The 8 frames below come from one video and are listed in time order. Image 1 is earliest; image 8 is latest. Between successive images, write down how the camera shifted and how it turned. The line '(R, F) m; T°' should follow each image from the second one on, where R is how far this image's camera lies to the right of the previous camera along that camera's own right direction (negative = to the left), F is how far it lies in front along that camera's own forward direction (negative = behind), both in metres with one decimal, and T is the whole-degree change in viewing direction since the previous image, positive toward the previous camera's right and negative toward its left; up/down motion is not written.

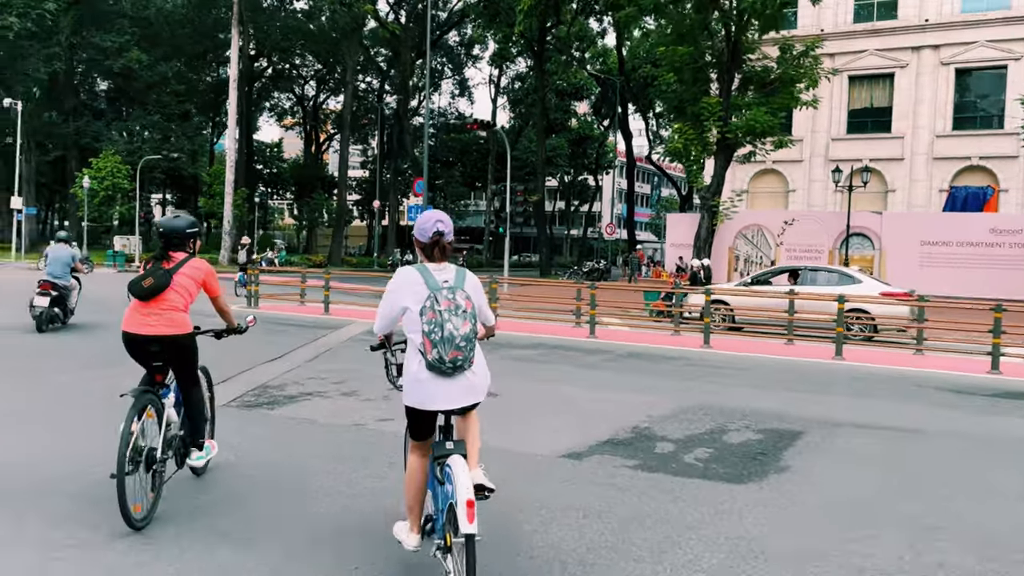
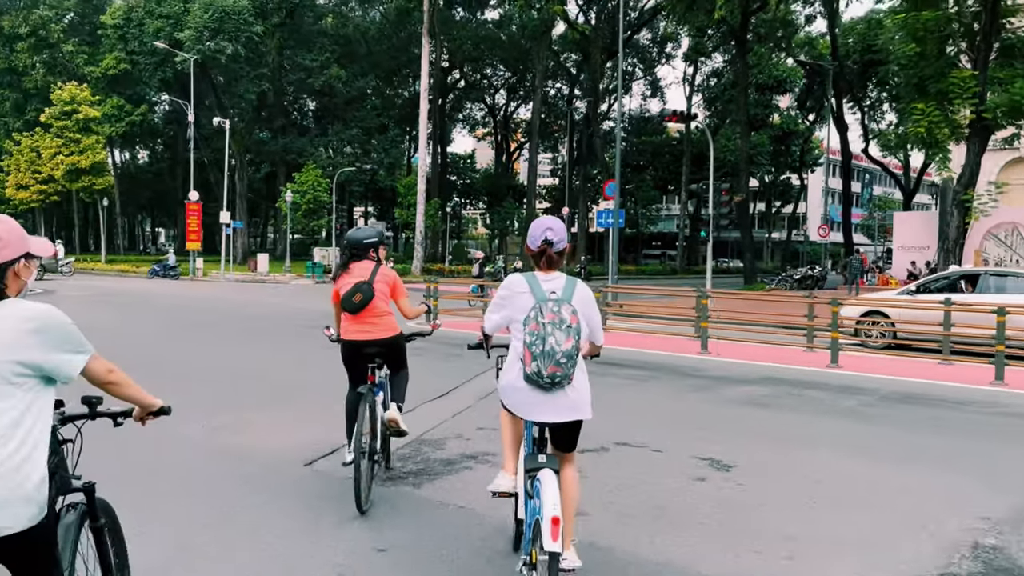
(-0.2, +1.6) m; -13°
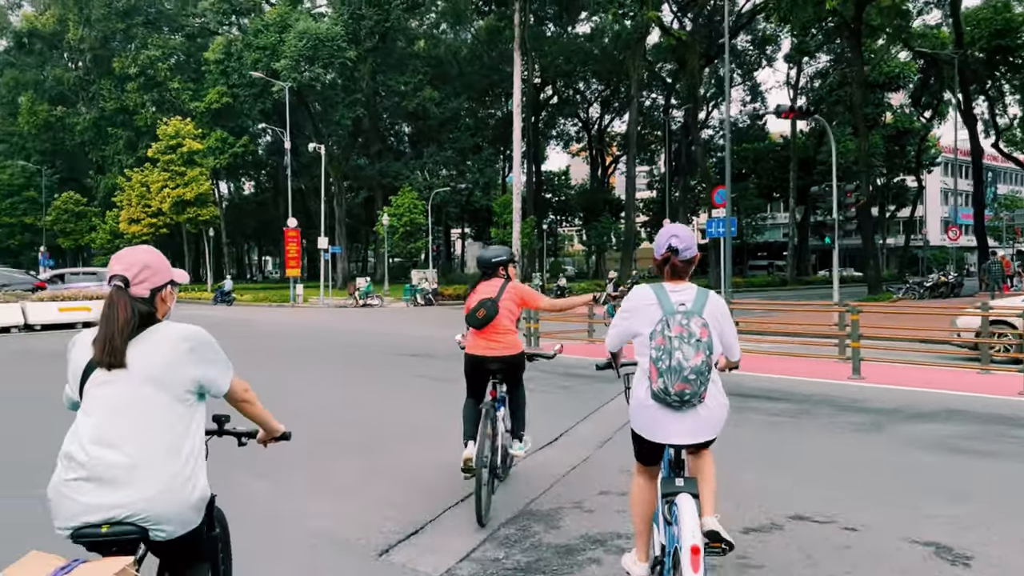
(-0.1, +1.0) m; -7°
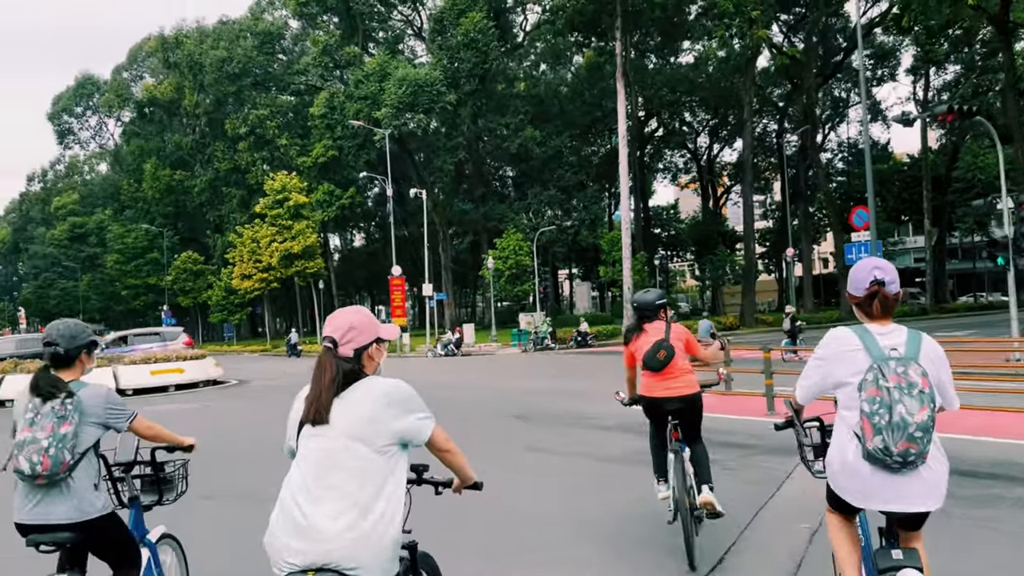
(-0.1, +1.5) m; -7°
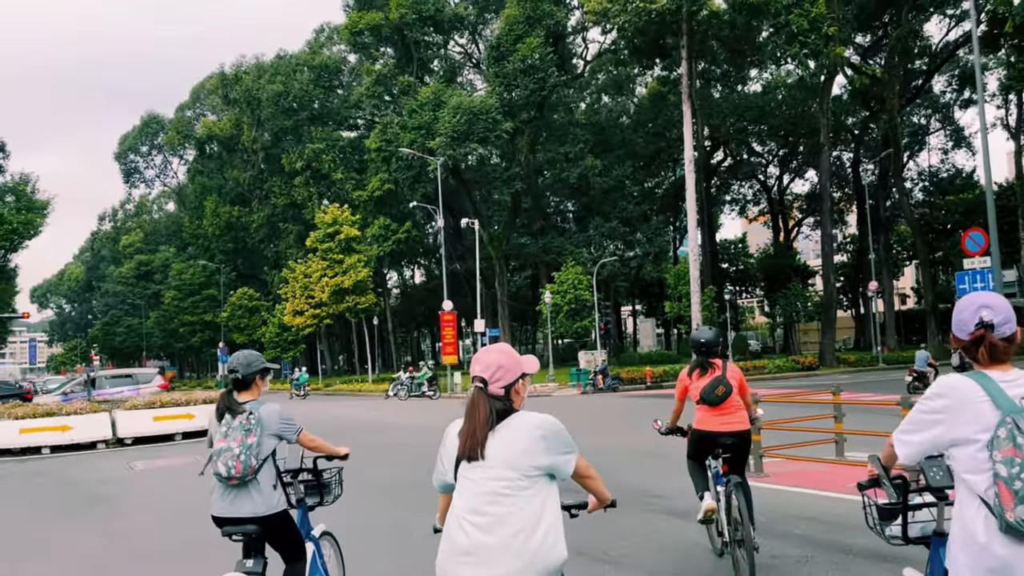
(+0.1, +1.9) m; -4°
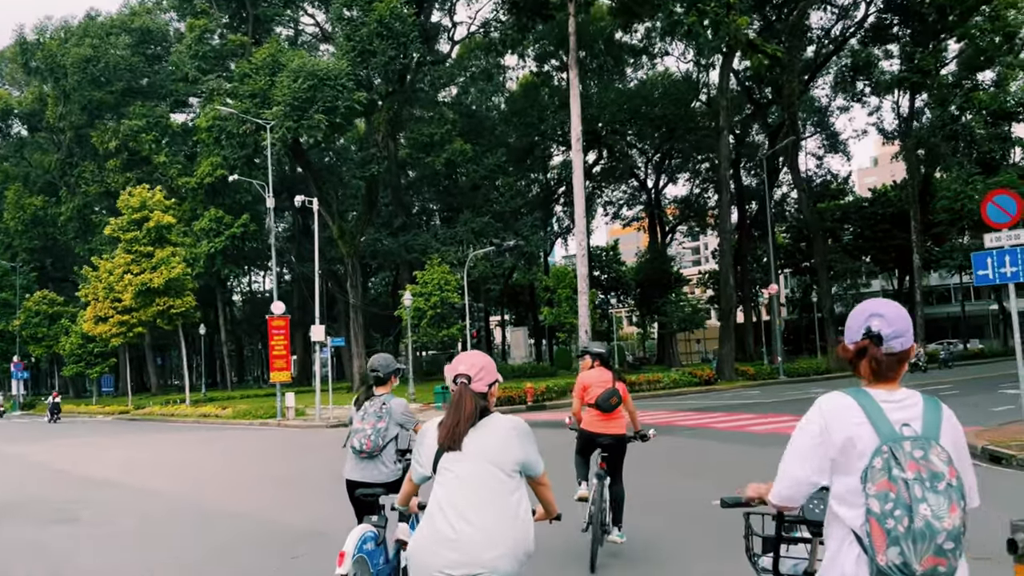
(+0.3, +5.1) m; +9°
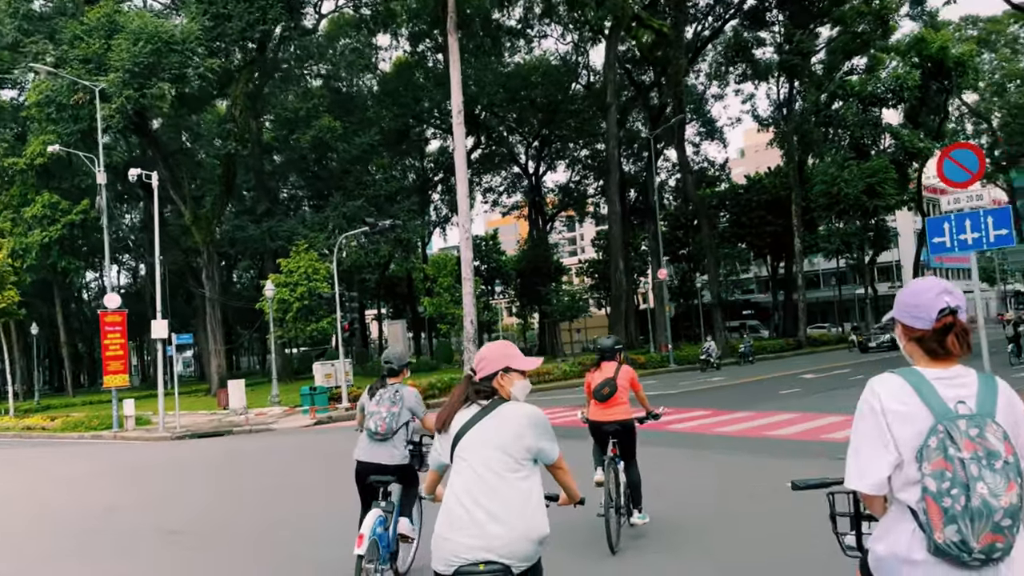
(0.0, +2.1) m; +8°
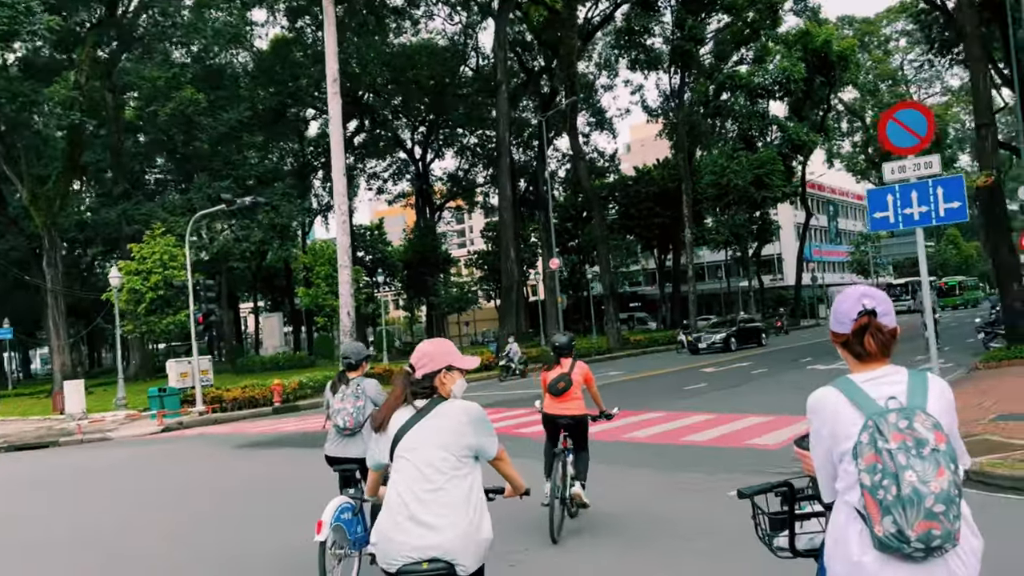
(+0.2, +1.7) m; +7°
